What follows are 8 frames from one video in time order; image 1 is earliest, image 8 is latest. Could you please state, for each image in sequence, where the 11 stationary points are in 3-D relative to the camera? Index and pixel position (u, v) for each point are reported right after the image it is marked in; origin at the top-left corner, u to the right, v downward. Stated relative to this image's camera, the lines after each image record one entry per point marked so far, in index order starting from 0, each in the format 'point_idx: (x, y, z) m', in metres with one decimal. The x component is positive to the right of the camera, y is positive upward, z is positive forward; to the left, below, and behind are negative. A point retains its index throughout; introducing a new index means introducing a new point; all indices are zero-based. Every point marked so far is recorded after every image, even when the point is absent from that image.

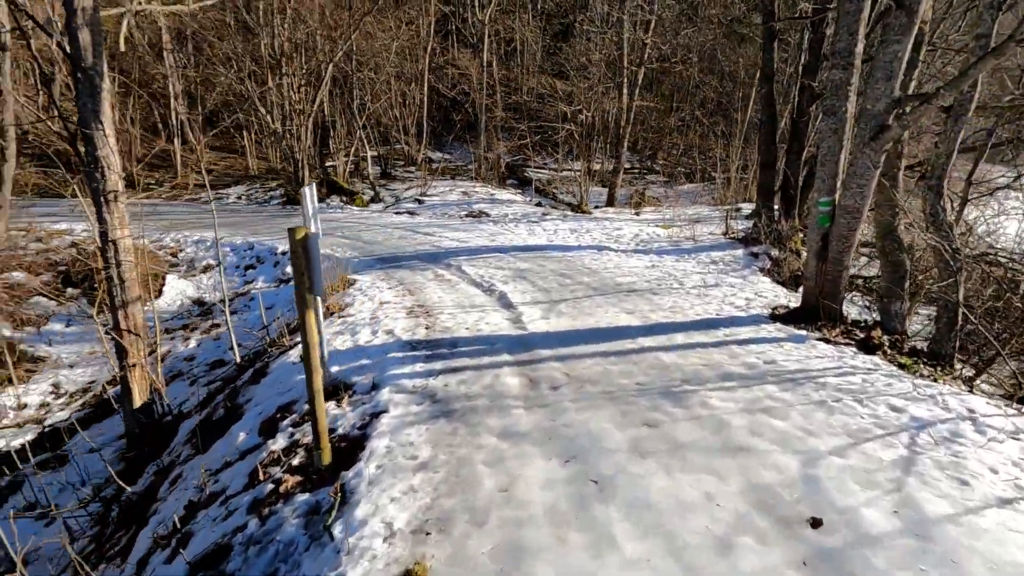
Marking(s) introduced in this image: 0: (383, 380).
0: (-1.1, -0.8, +4.5) m
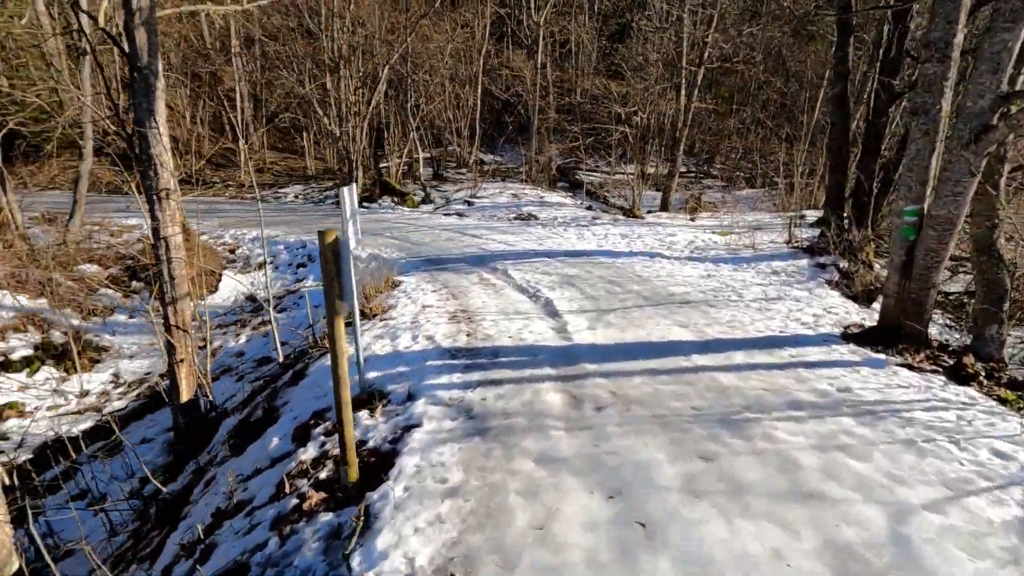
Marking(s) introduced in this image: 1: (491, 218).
0: (-0.7, -0.8, +4.3) m
1: (-0.6, +2.0, +15.4) m
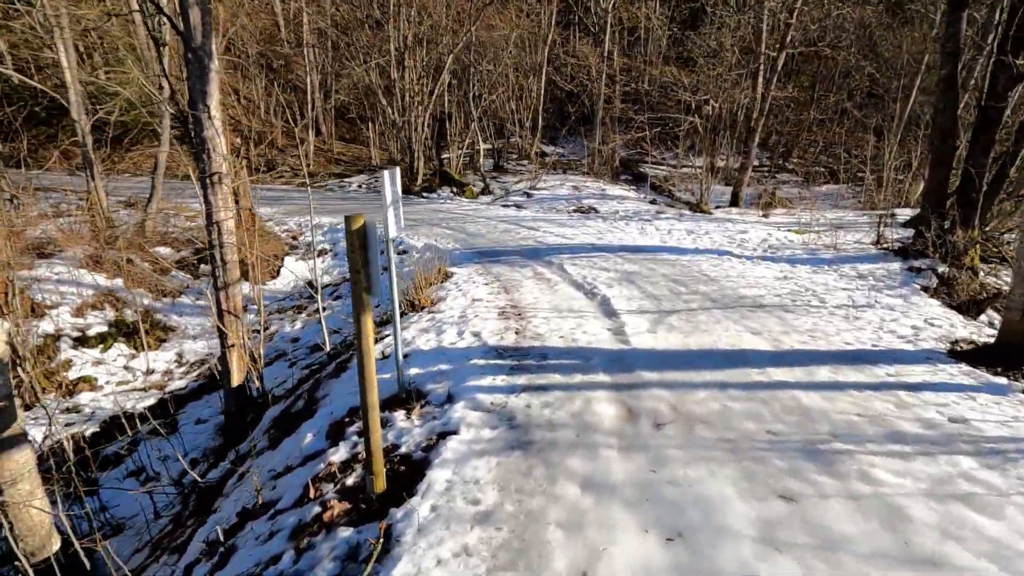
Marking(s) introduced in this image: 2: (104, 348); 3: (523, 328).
0: (-0.4, -0.8, +4.0) m
1: (+1.0, +2.2, +15.0) m
2: (-6.7, -1.0, +8.9) m
3: (+0.1, -0.4, +5.4) m
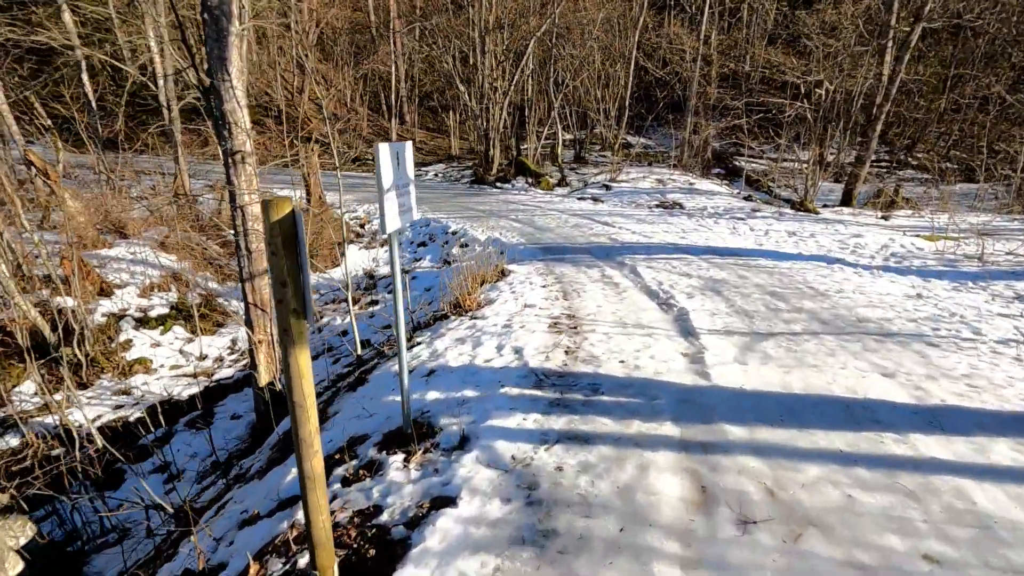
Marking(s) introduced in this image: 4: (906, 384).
0: (-0.2, -0.8, +3.1) m
1: (+3.0, +2.1, +13.7) m
2: (-5.8, -0.7, +8.9) m
3: (+0.5, -0.5, +4.5) m
4: (+2.7, -0.7, +3.7) m
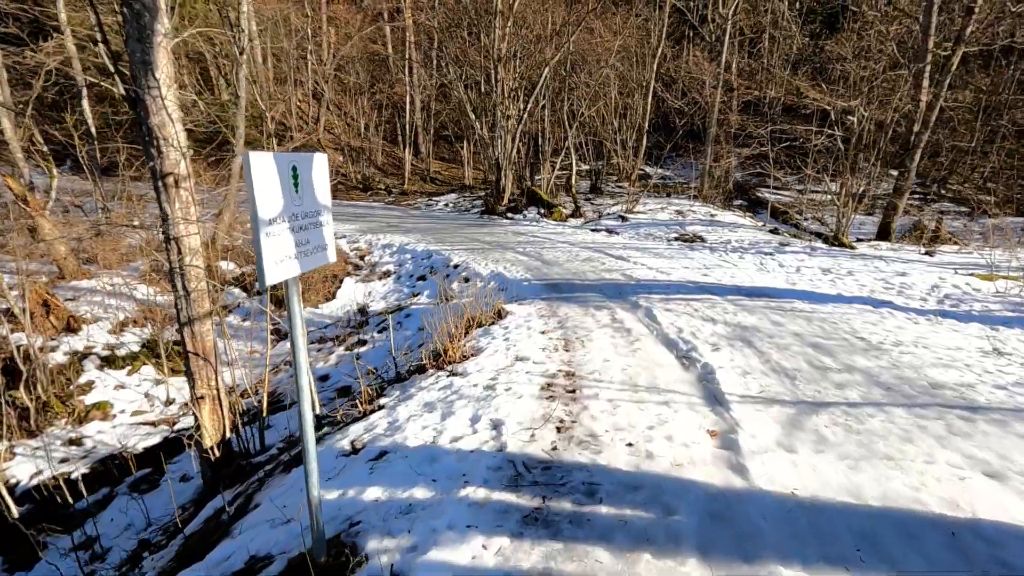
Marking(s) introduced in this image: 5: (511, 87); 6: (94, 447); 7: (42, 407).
0: (-0.4, -1.1, +2.1) m
1: (+3.2, +1.2, +12.8) m
2: (-5.8, -1.2, +8.1) m
3: (+0.4, -0.9, +3.5) m
4: (+2.6, -1.0, +2.7) m
5: (0.0, +7.0, +18.7) m
6: (-5.3, -2.0, +6.8) m
7: (-6.2, -1.6, +7.0) m
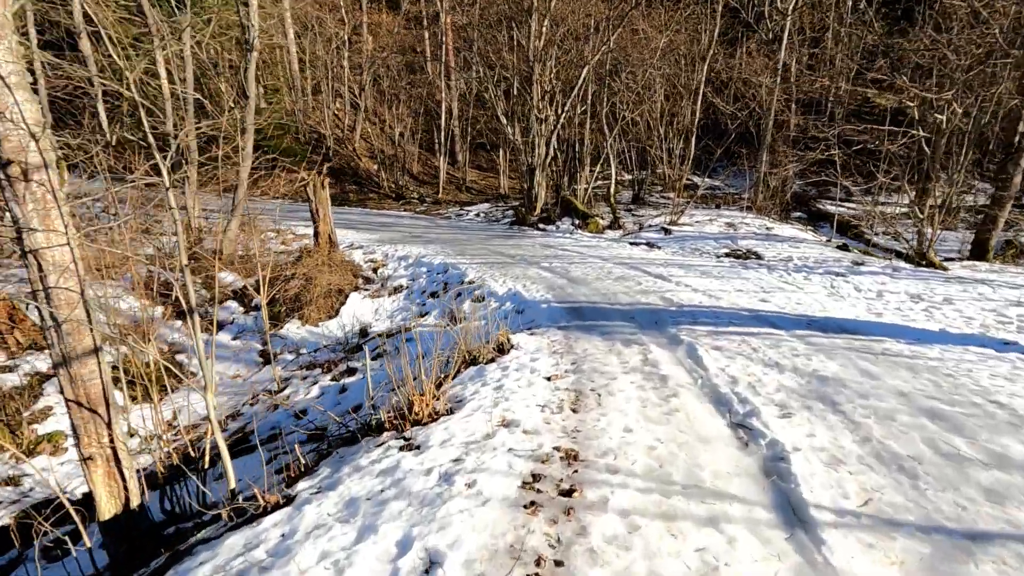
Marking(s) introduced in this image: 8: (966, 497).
0: (-0.7, -1.3, +0.8) m
1: (+3.7, +0.7, +11.2) m
2: (-5.6, -1.4, +7.2) m
3: (+0.2, -1.1, +2.1) m
4: (+2.3, -1.3, +1.1) m
5: (+1.1, +6.5, +17.4) m
6: (-5.3, -2.2, +5.9) m
7: (-6.1, -1.7, +6.2) m
8: (+2.3, -1.0, +2.6) m
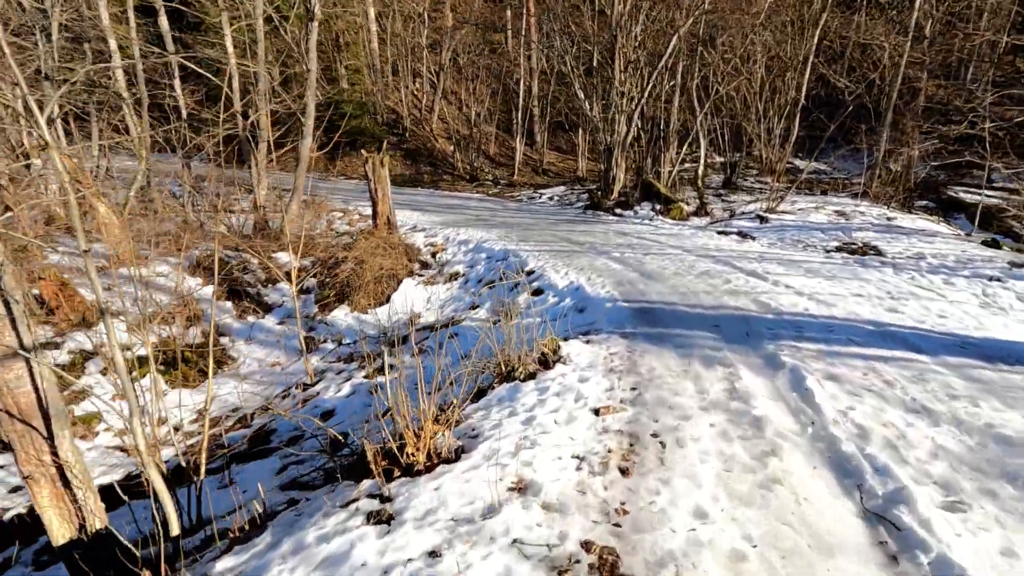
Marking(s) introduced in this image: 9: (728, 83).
0: (-1.0, -1.4, -0.1) m
1: (+5.0, +0.8, +9.5) m
2: (-4.9, -1.2, +7.0) m
3: (+0.1, -1.1, +1.1) m
4: (+2.0, -1.4, -0.2) m
5: (+3.5, +6.7, +15.9) m
6: (-4.8, -2.0, +5.6) m
7: (-5.6, -1.5, +6.0) m
8: (+2.2, -1.2, +1.3) m
9: (+6.9, +6.5, +17.2) m
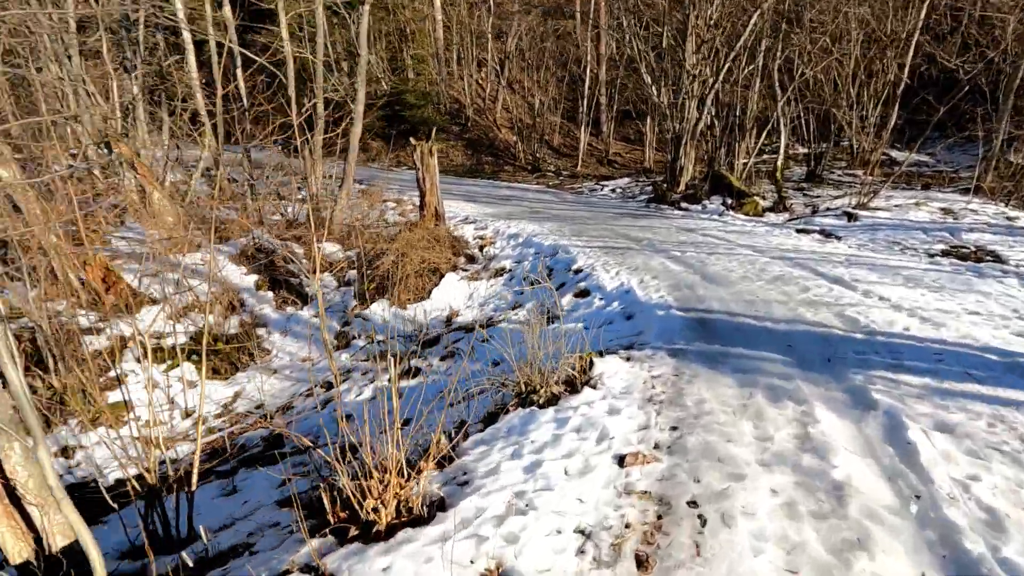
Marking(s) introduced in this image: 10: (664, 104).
0: (-1.4, -1.4, -0.5) m
1: (+5.8, +0.6, +8.2) m
2: (-4.4, -1.0, +6.9) m
3: (-0.2, -1.2, +0.5) m
4: (+1.5, -1.6, -1.0) m
5: (+5.2, +6.7, +14.6) m
6: (-4.5, -1.8, +5.6) m
7: (-5.2, -1.3, +6.1) m
8: (+1.9, -1.3, +0.4) m
9: (+8.8, +6.4, +15.5) m
10: (+4.5, +5.4, +15.6) m
